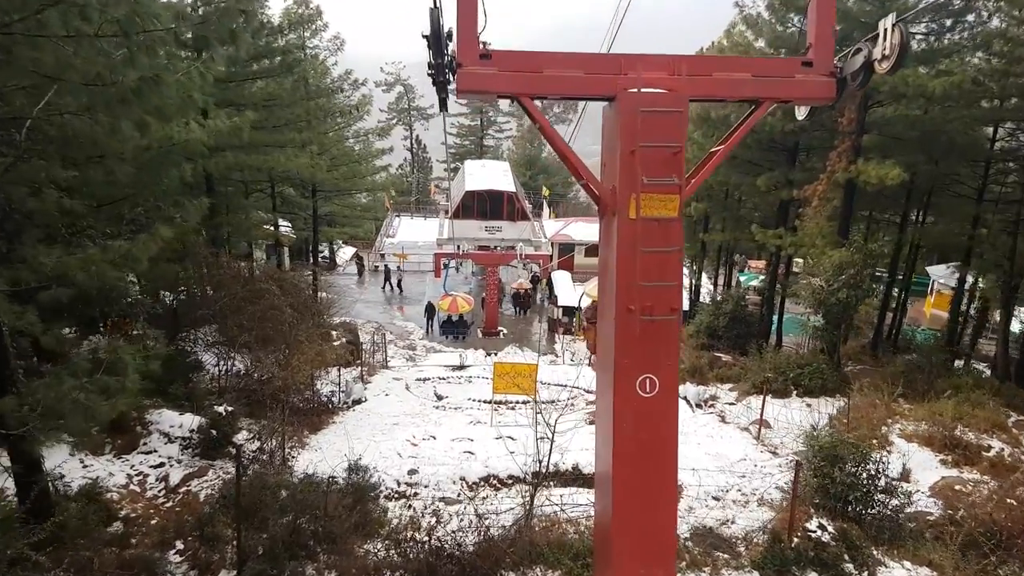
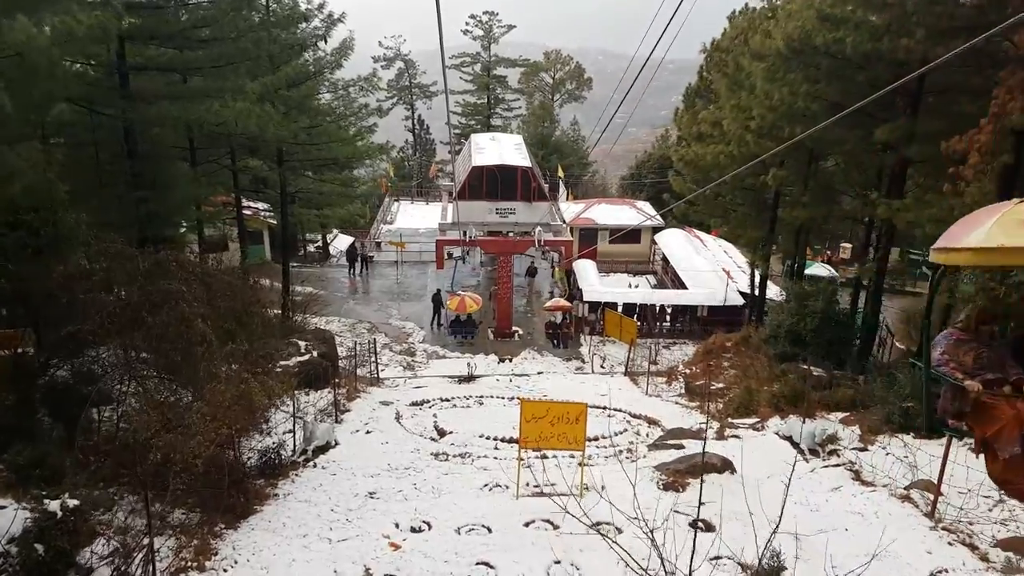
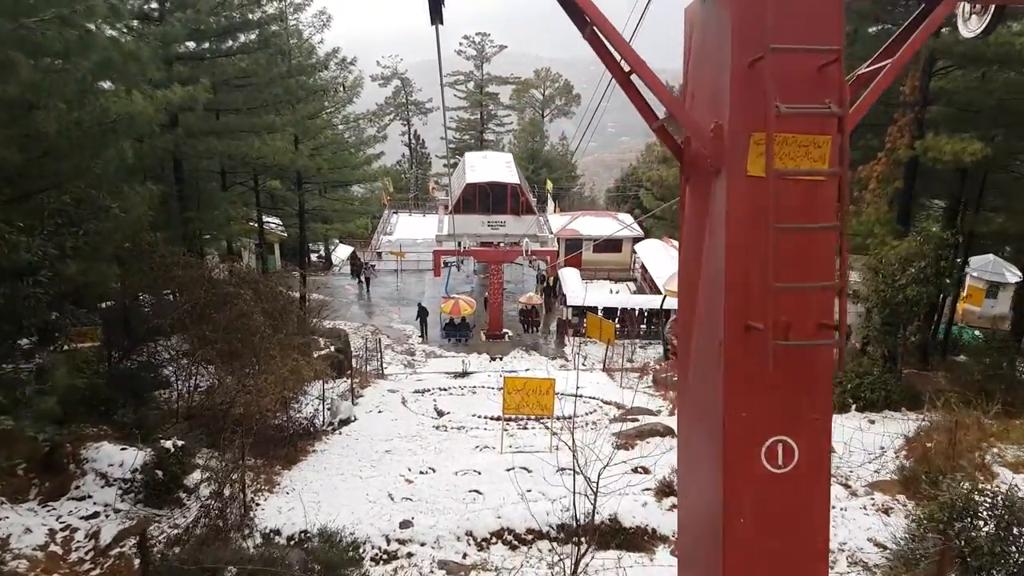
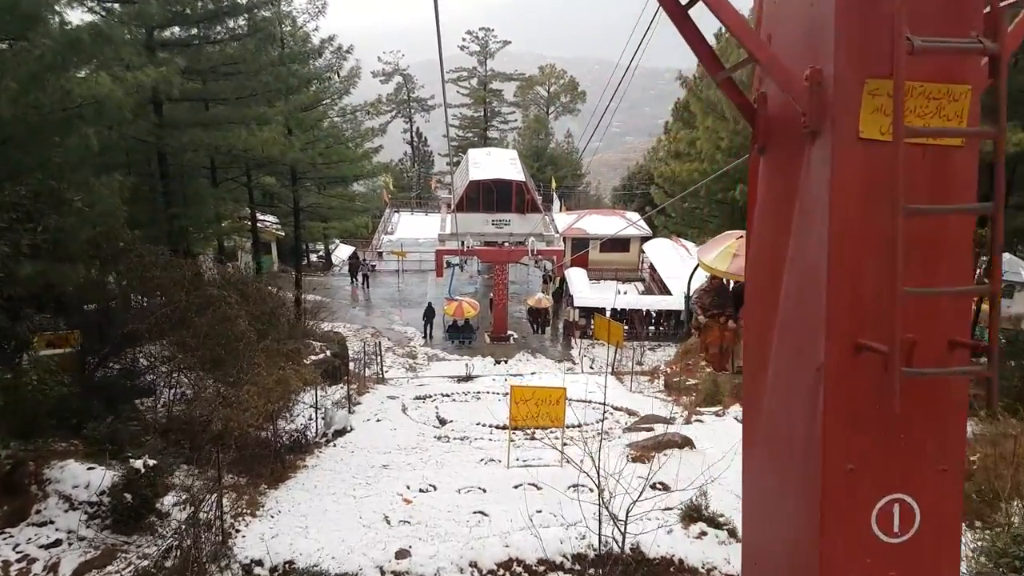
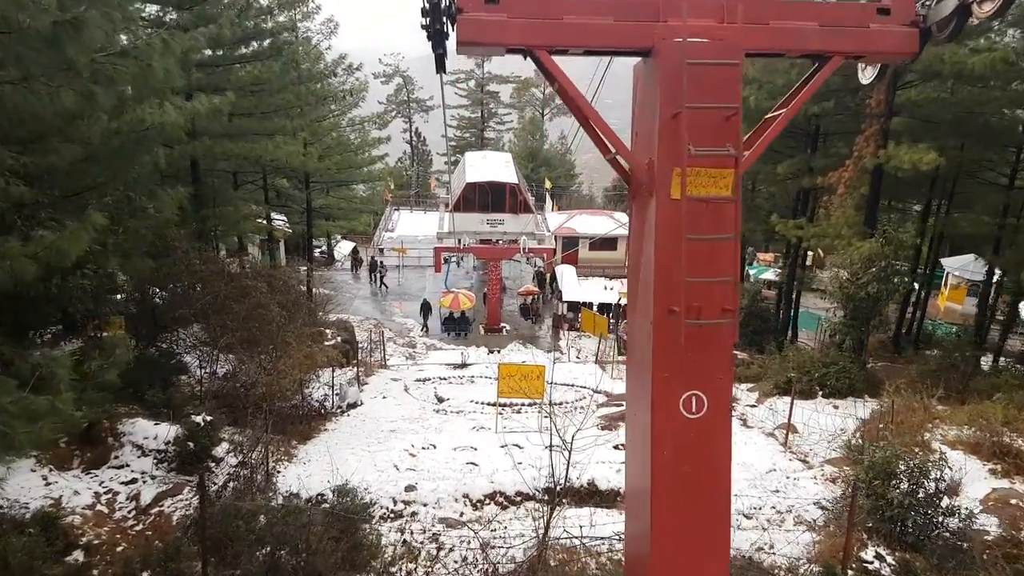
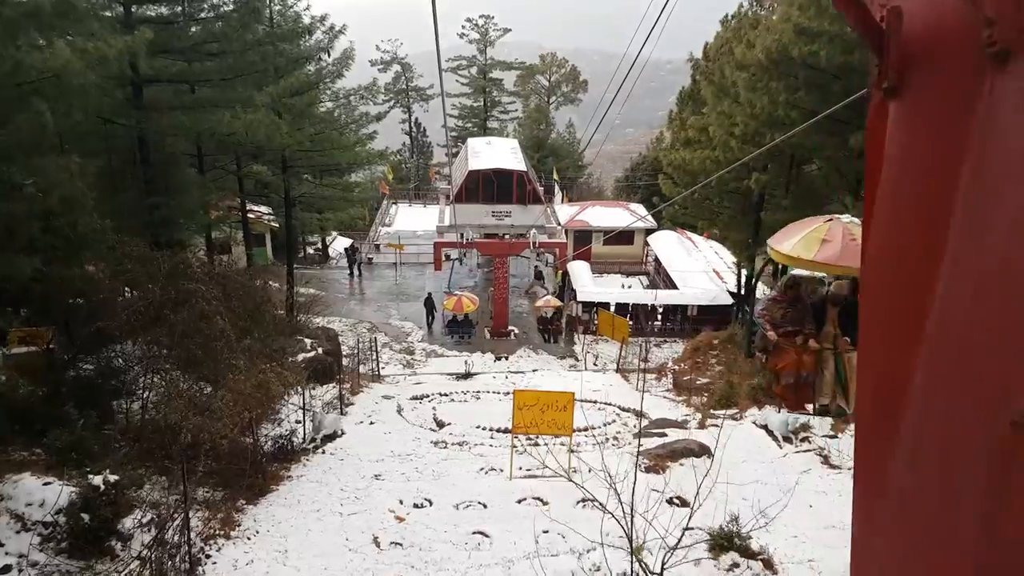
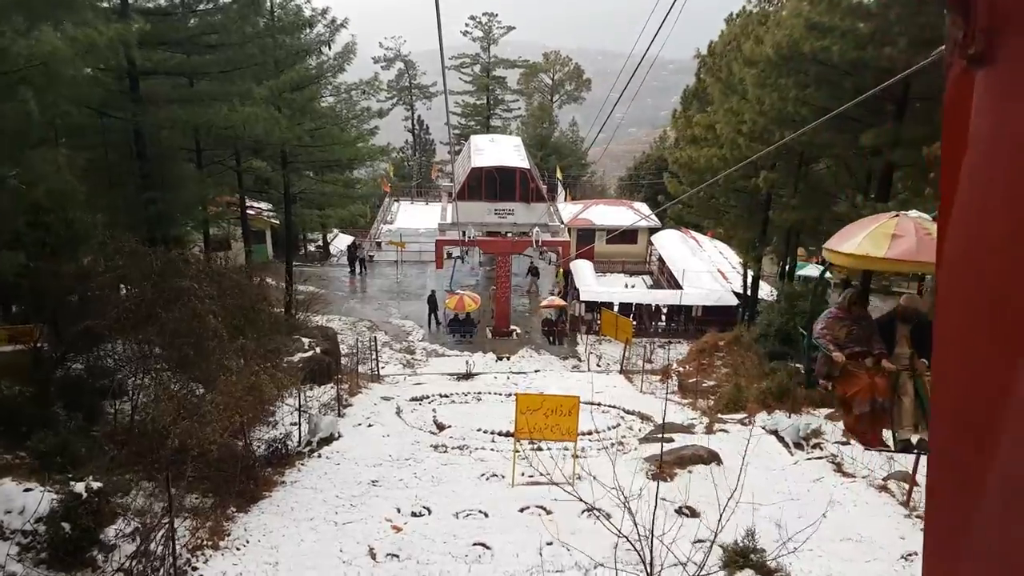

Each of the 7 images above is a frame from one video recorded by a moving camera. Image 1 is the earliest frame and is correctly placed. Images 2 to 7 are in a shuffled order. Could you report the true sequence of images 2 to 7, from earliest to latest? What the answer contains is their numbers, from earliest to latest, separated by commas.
5, 3, 4, 6, 7, 2
